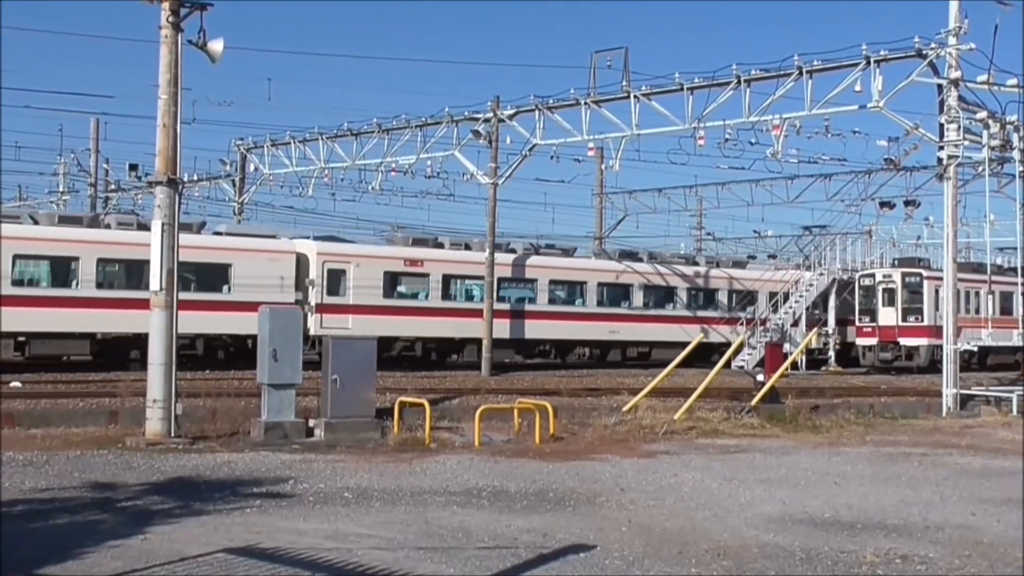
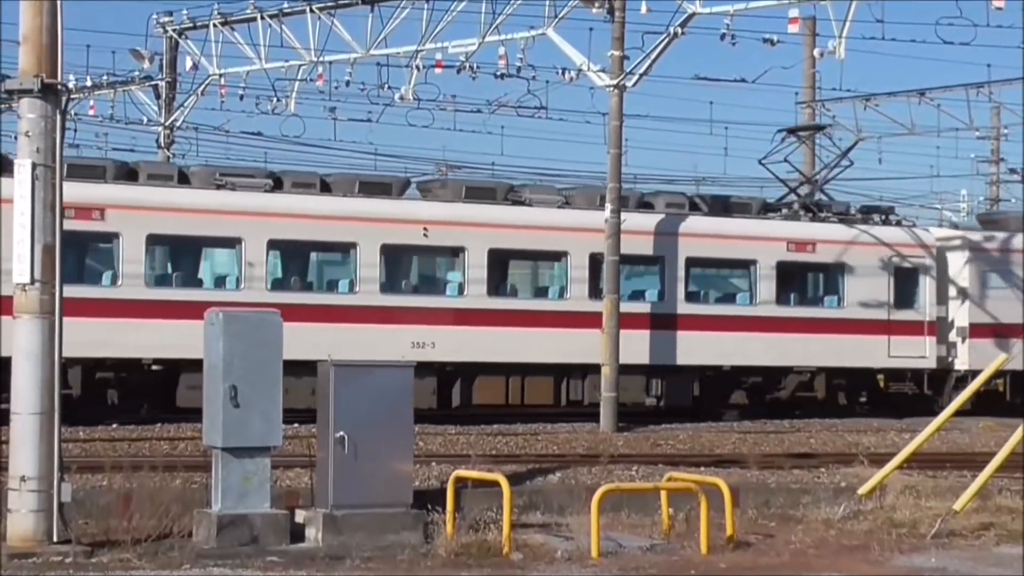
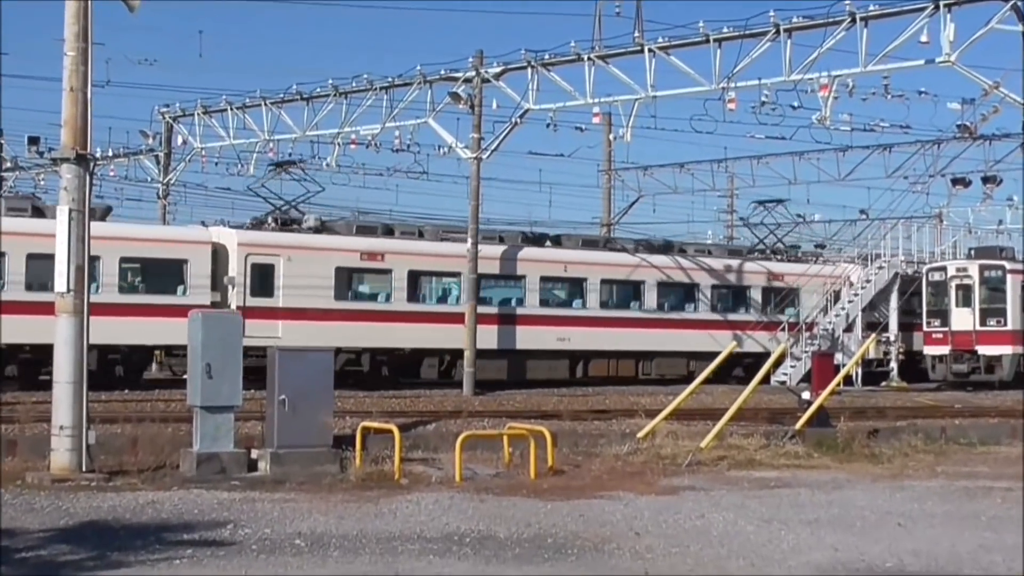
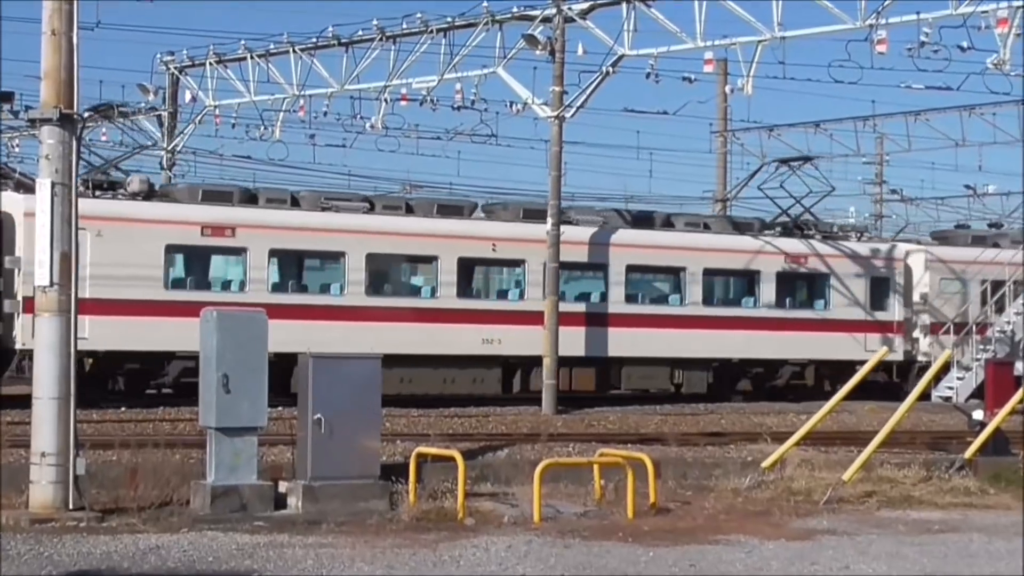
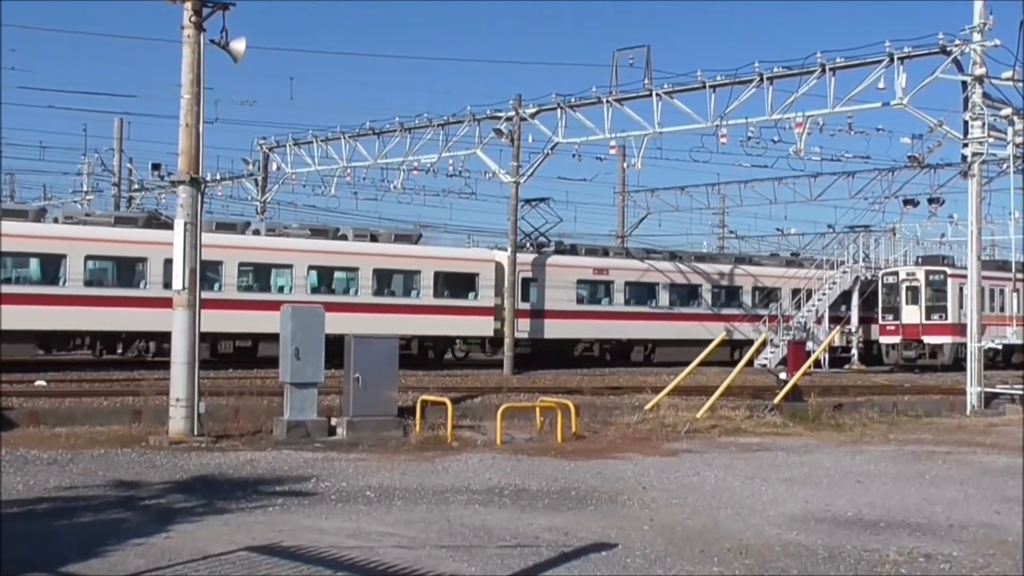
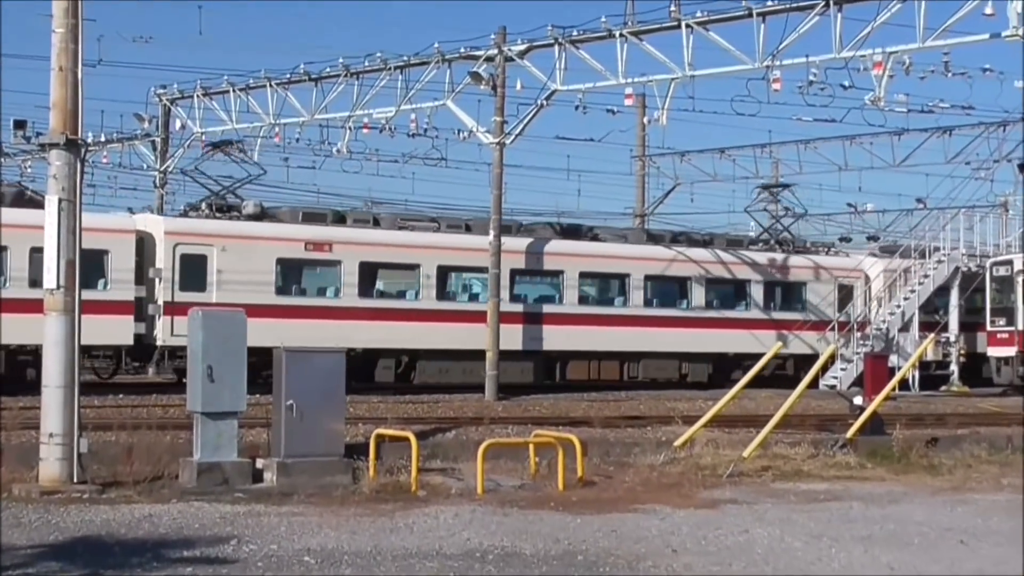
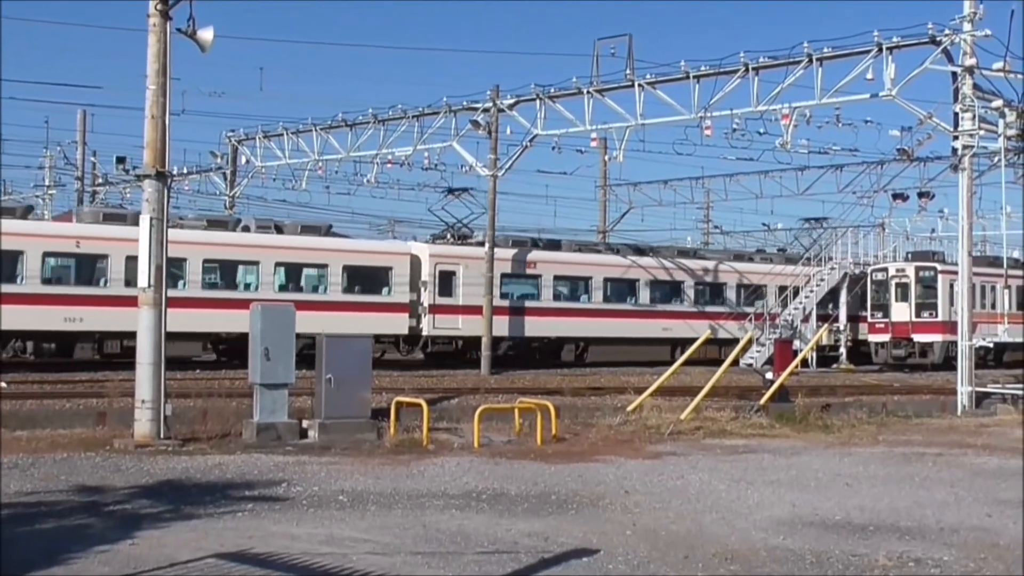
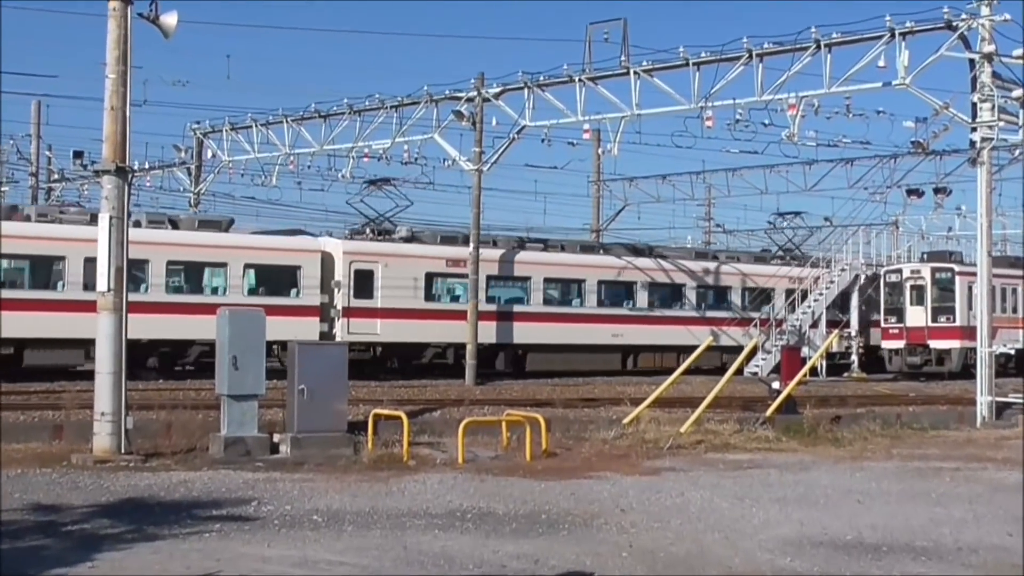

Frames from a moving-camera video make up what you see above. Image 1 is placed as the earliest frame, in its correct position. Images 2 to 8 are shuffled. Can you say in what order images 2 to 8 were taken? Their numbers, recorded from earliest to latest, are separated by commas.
5, 7, 8, 3, 6, 4, 2
